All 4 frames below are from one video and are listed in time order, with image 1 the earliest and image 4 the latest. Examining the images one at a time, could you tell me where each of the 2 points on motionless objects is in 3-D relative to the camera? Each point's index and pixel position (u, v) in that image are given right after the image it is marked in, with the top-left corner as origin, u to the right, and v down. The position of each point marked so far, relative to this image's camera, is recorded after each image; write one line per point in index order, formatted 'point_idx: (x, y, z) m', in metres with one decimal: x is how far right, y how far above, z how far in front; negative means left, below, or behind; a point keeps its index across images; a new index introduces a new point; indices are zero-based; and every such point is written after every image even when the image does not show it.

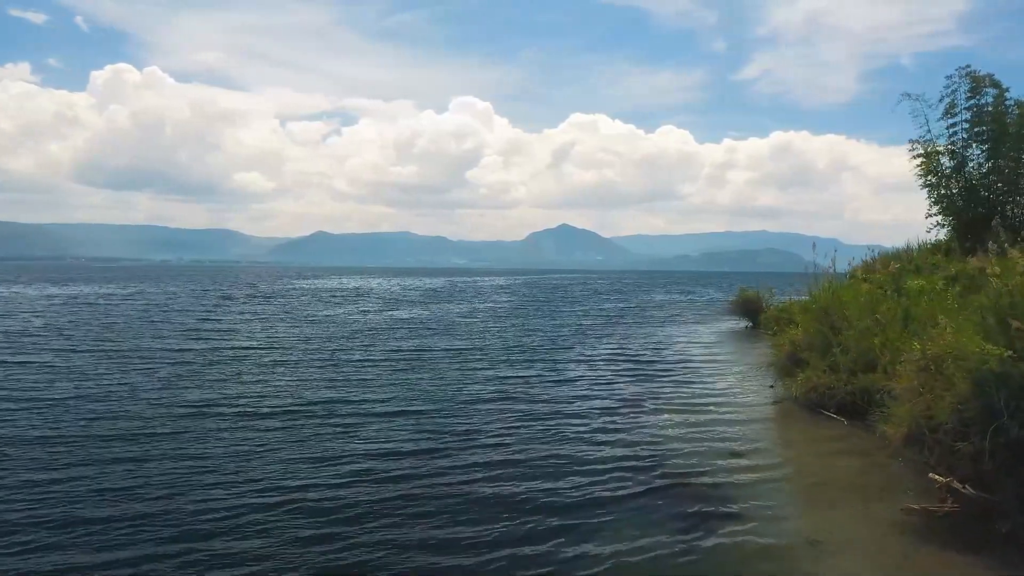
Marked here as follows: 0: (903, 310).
0: (+8.8, -0.6, +14.8) m
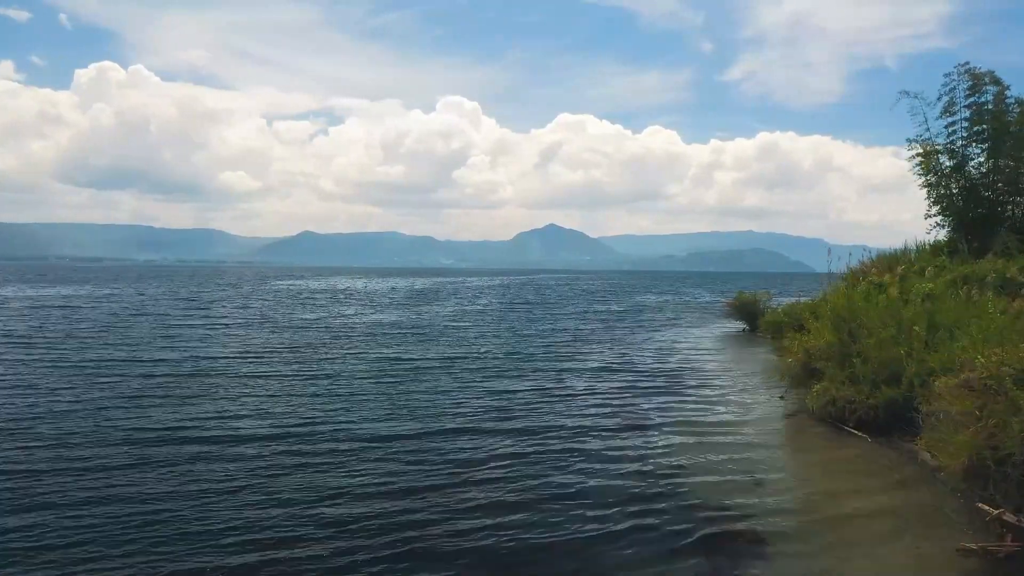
0: (+8.7, -0.7, +13.8) m
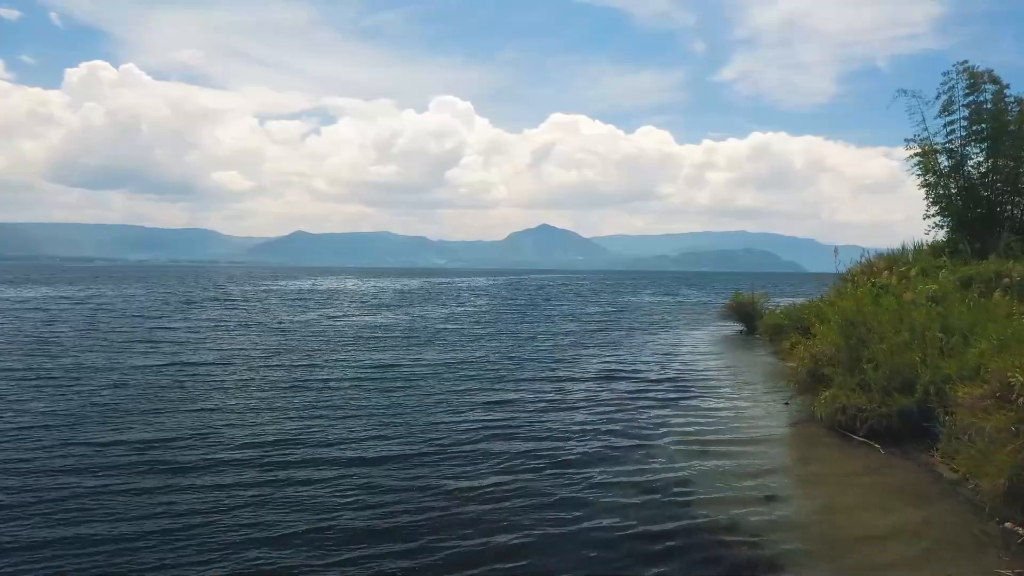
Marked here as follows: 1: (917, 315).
0: (+8.6, -0.8, +13.3) m
1: (+8.7, -0.6, +14.2) m
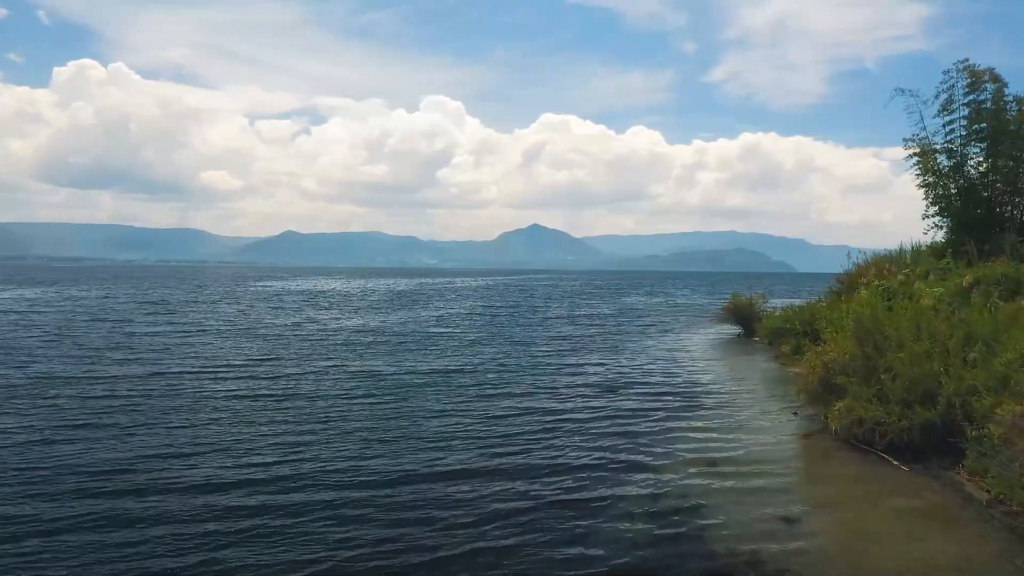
0: (+8.5, -0.9, +12.6) m
1: (+8.6, -0.7, +13.5) m
